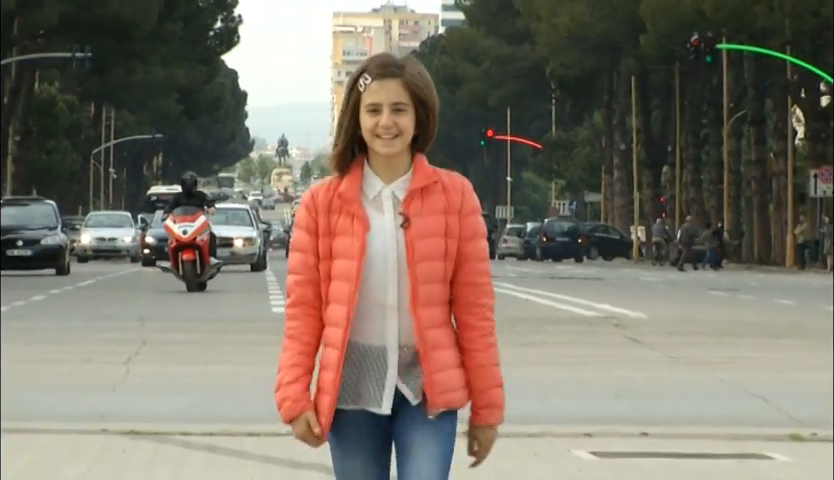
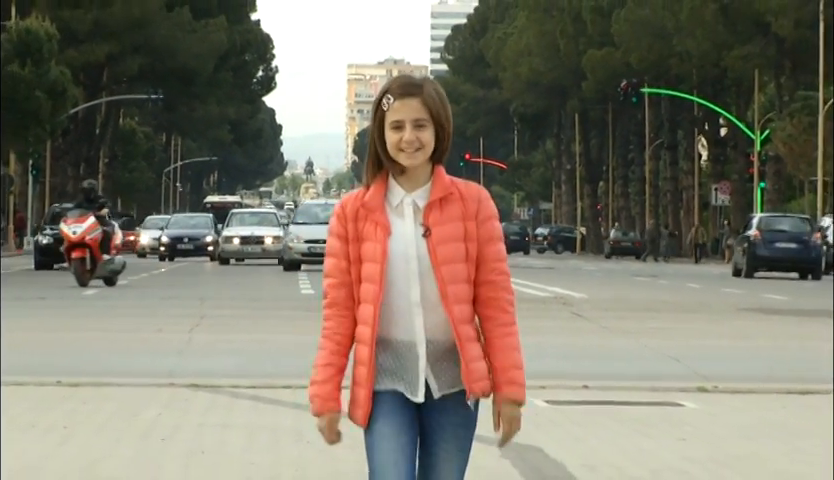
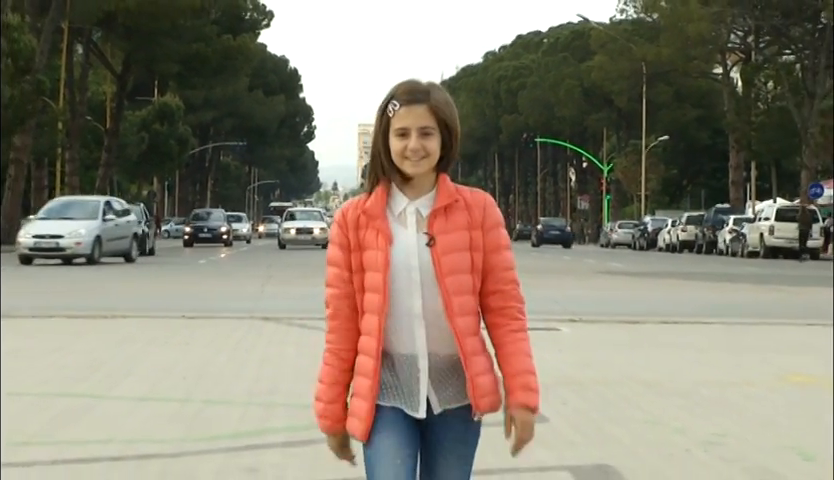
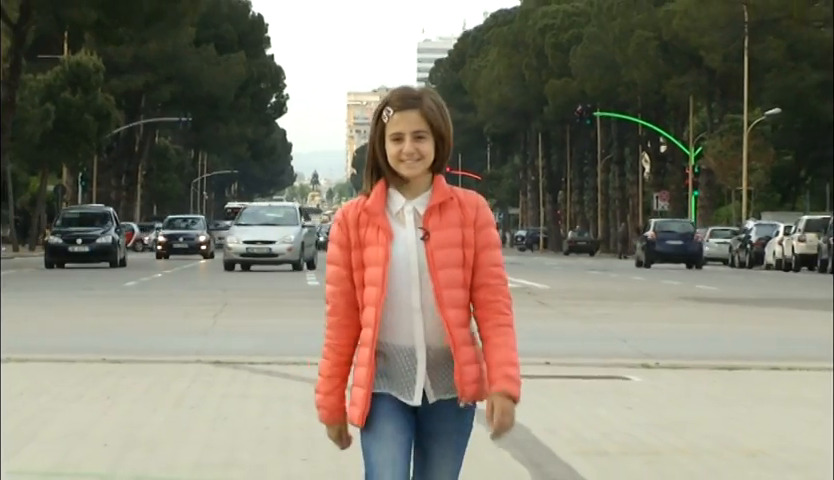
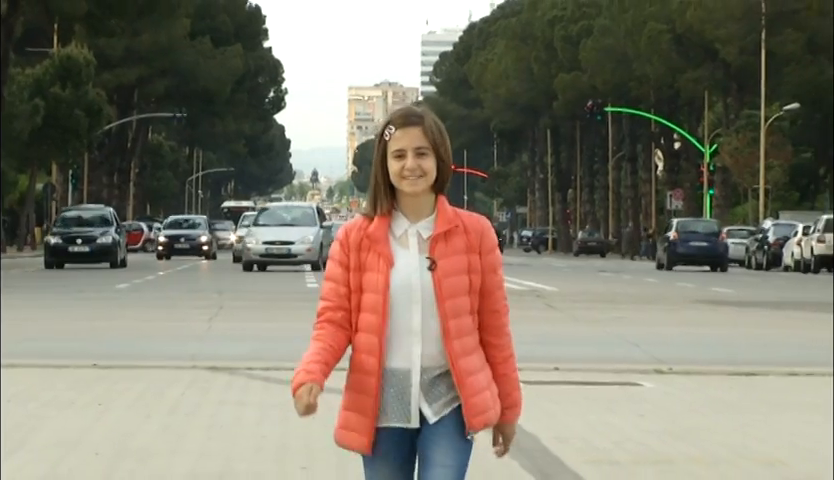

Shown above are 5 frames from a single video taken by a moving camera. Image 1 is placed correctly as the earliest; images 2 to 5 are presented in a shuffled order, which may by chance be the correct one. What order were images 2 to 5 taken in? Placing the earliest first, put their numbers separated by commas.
2, 5, 4, 3
